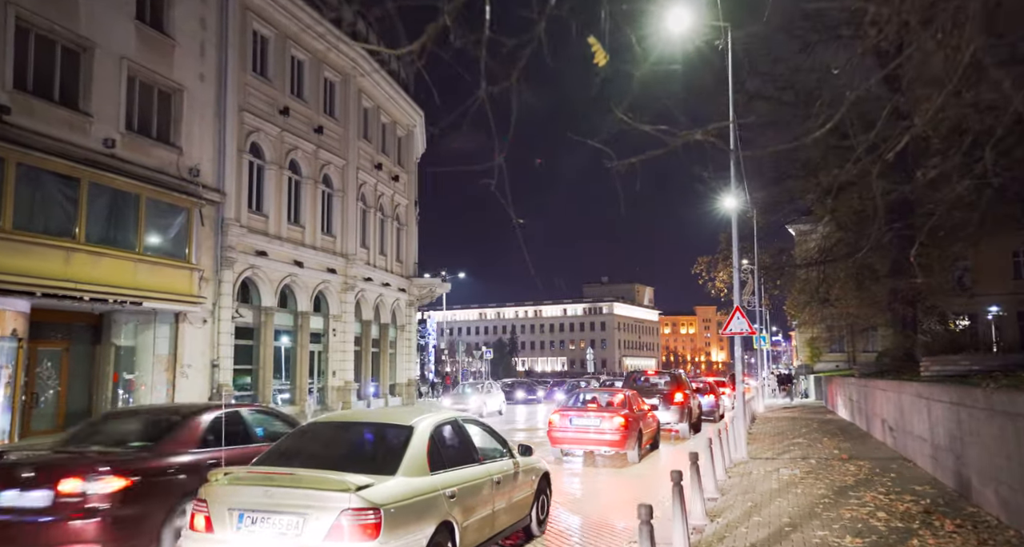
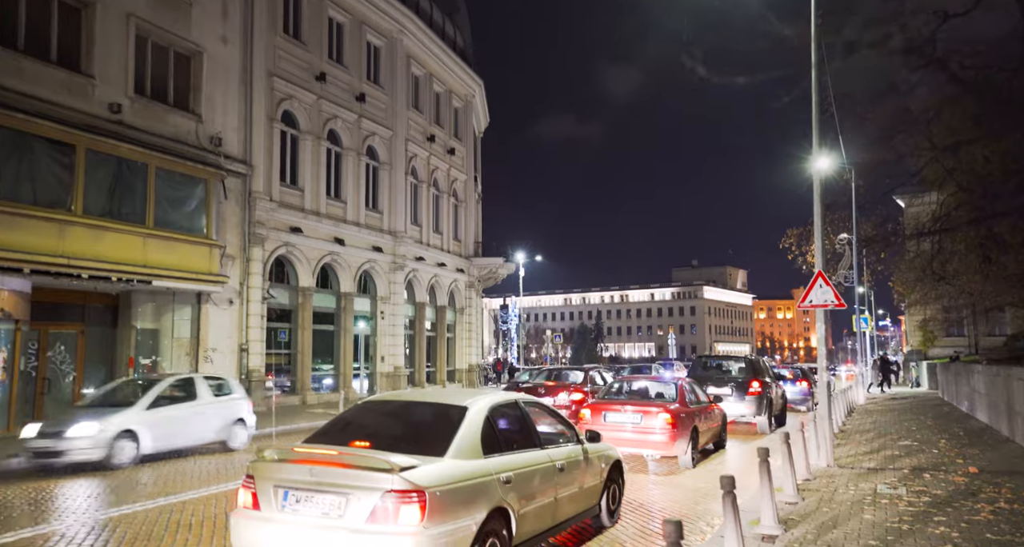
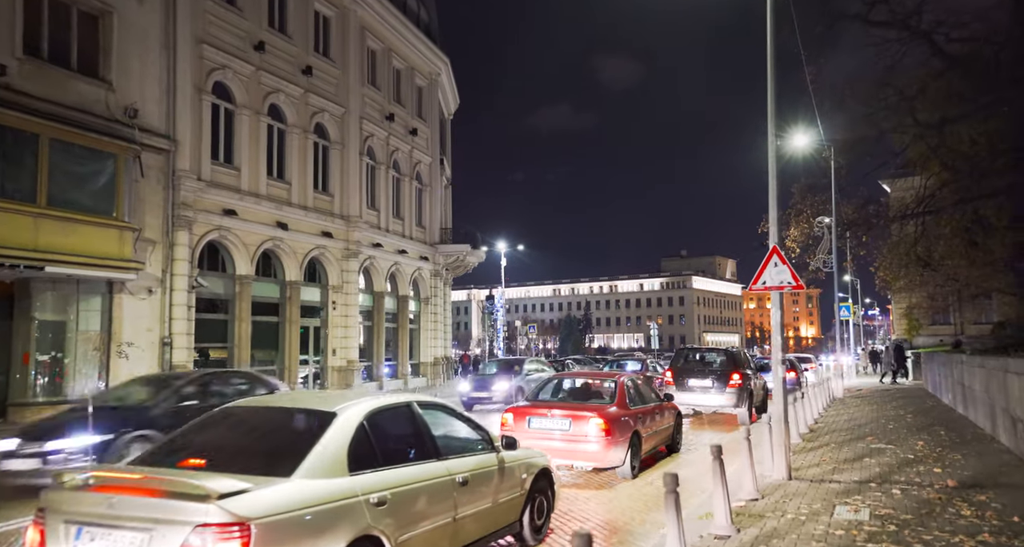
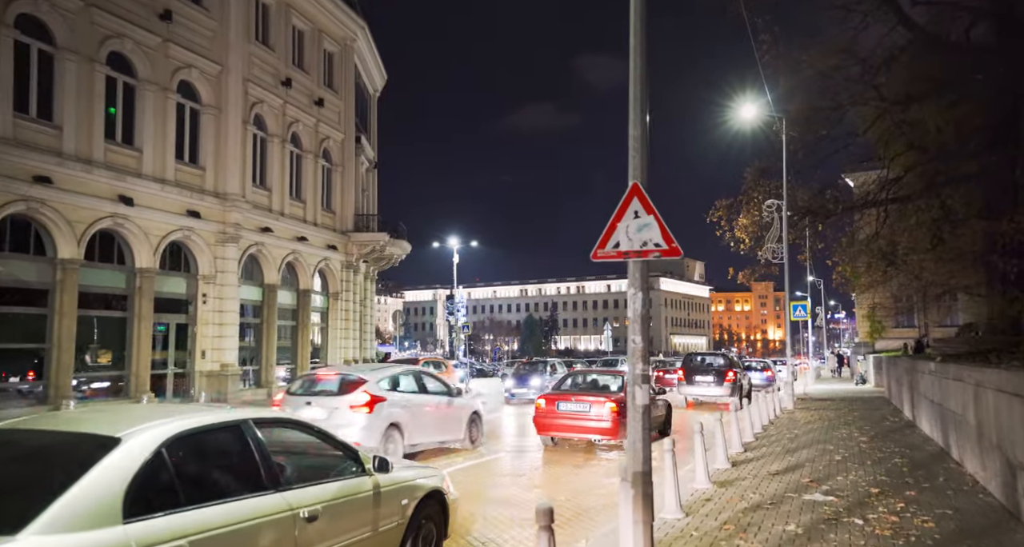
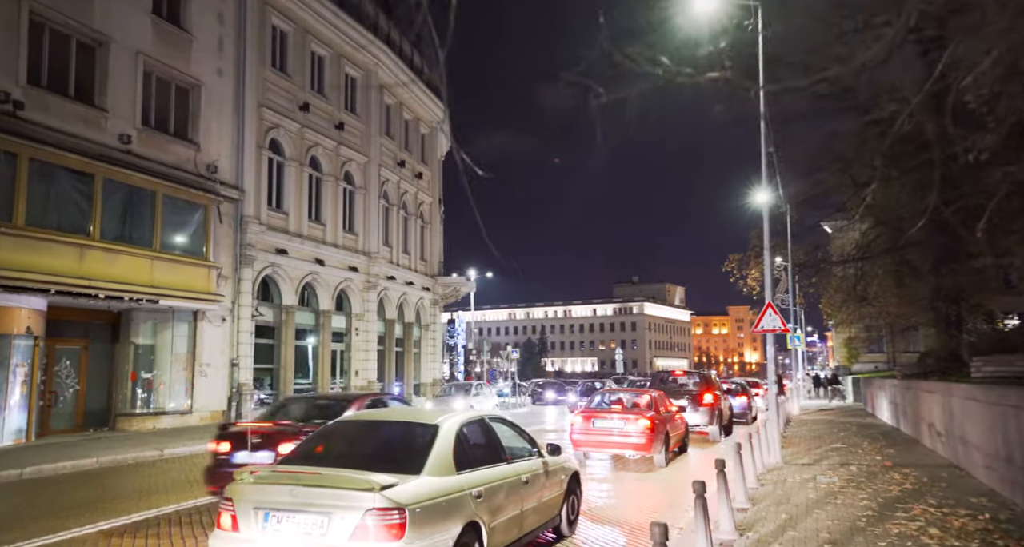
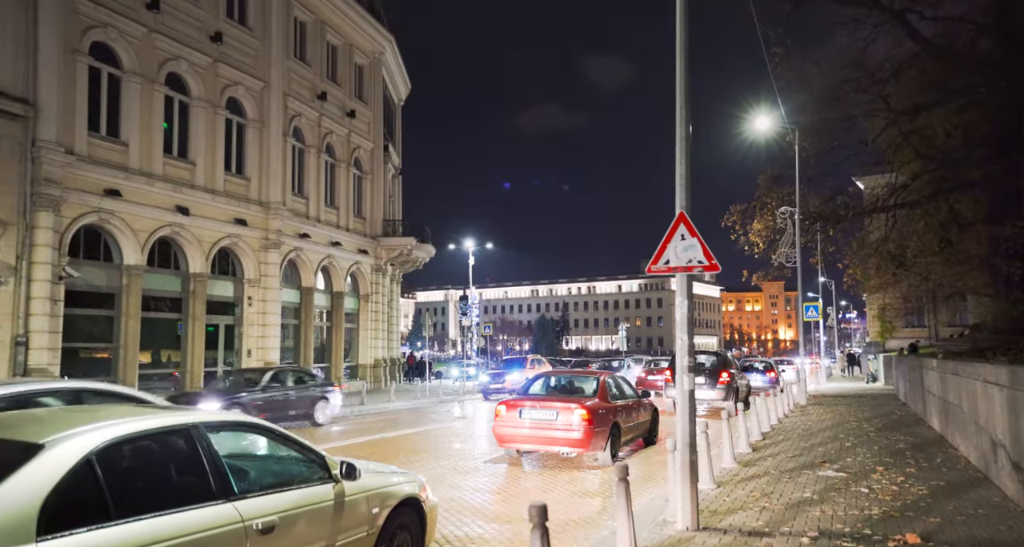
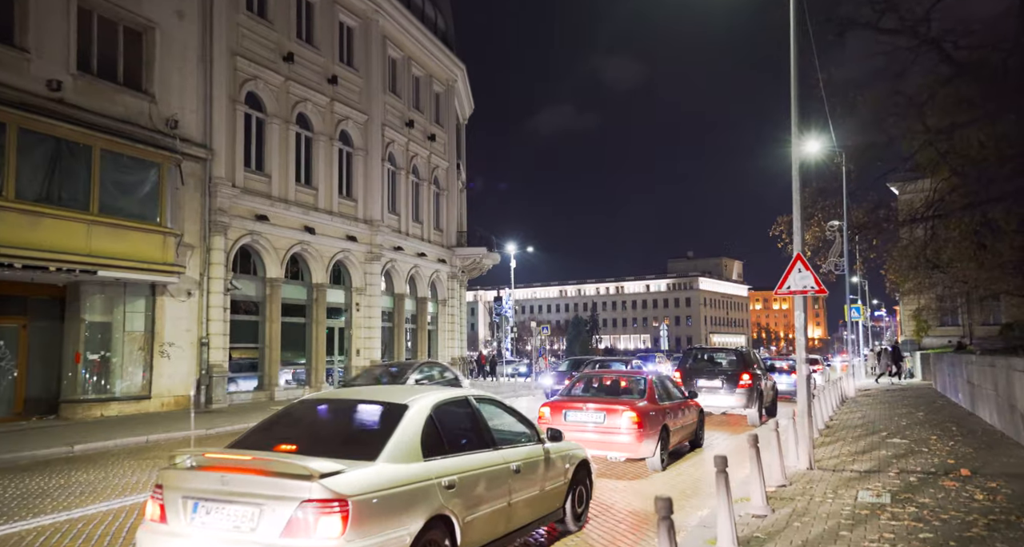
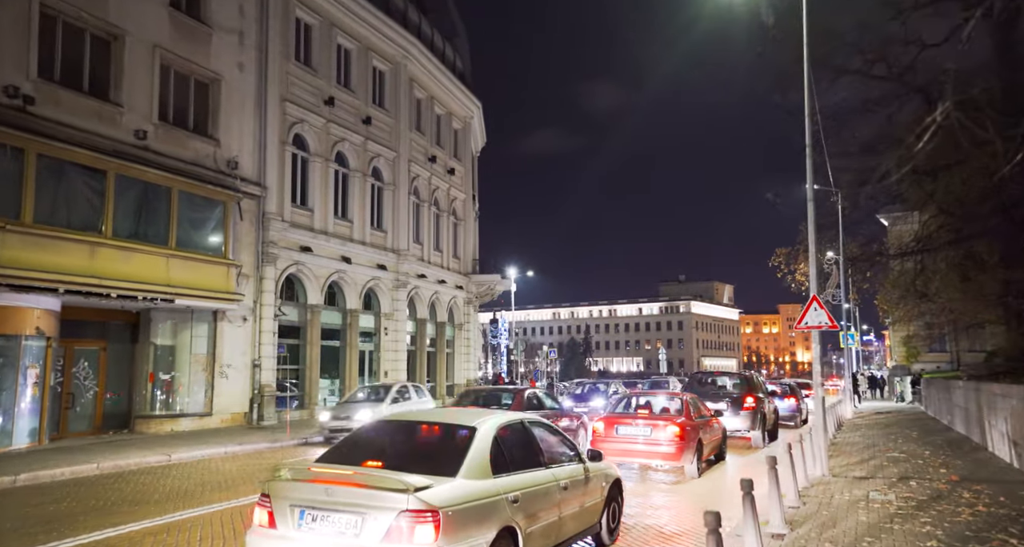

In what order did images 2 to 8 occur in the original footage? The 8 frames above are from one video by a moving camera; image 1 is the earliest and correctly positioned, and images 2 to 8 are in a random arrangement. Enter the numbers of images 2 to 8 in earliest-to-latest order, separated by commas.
5, 8, 2, 7, 3, 6, 4
